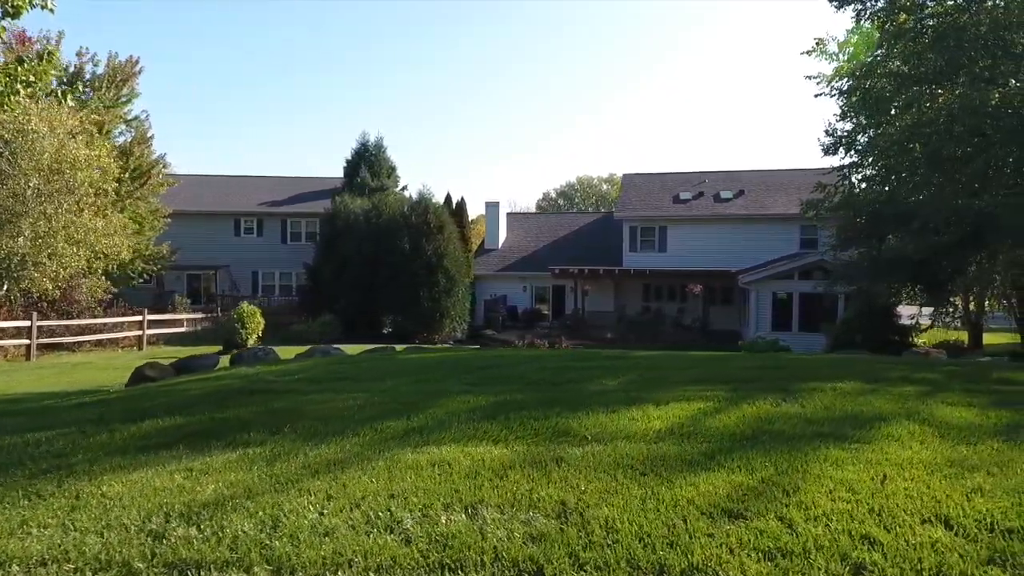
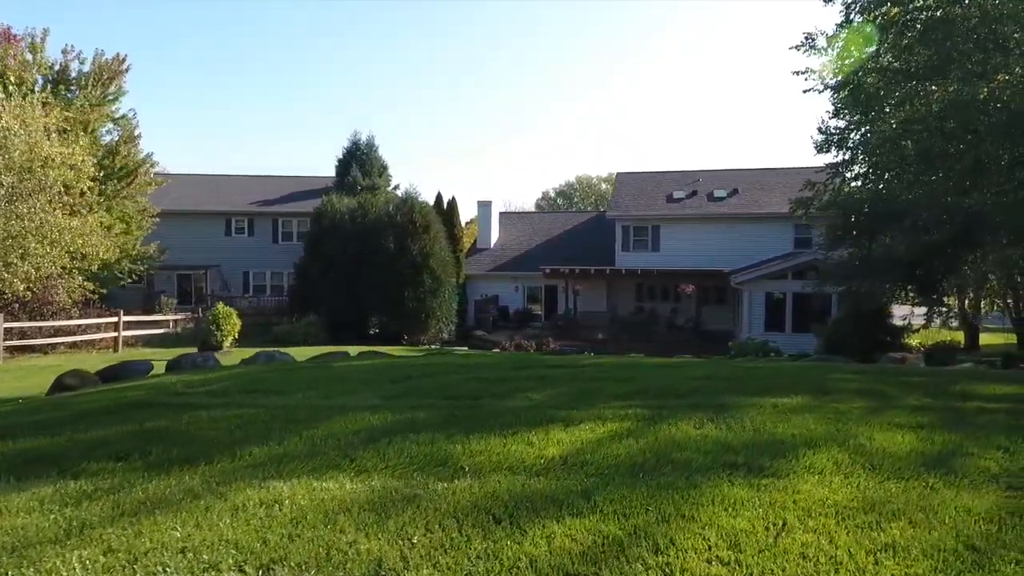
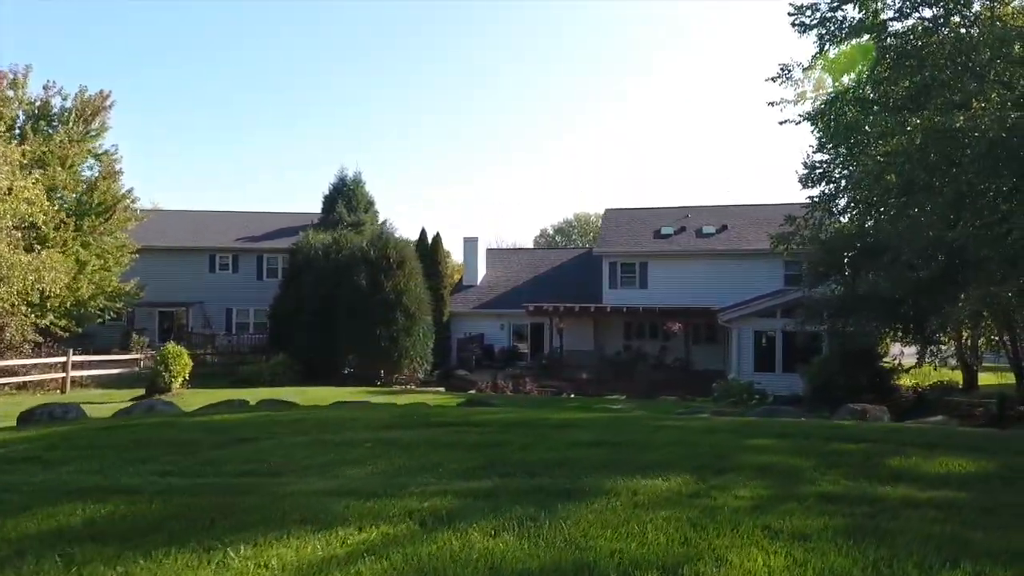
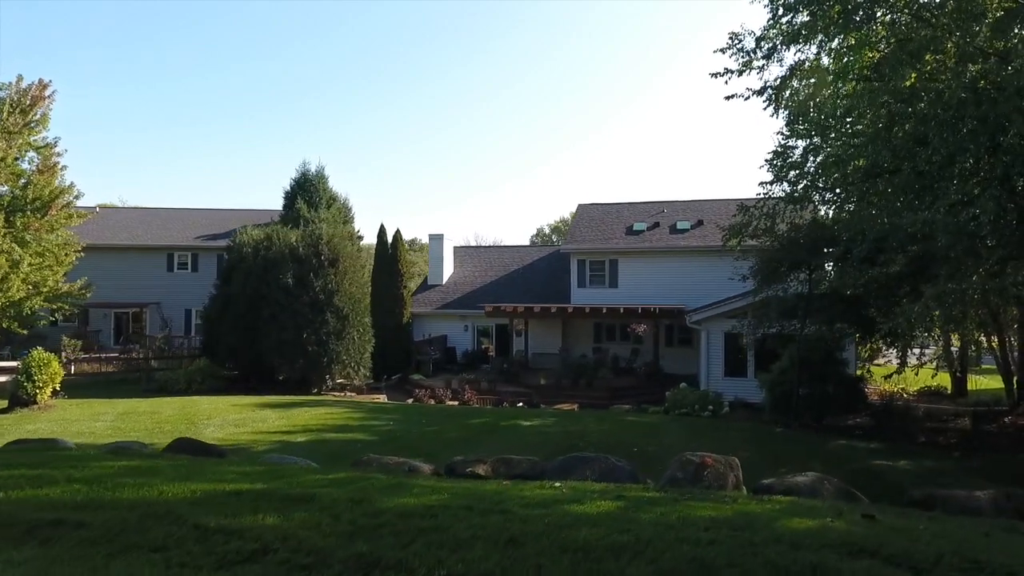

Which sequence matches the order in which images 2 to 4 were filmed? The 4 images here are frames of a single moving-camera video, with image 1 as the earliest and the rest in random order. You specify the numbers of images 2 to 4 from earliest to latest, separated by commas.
2, 3, 4
